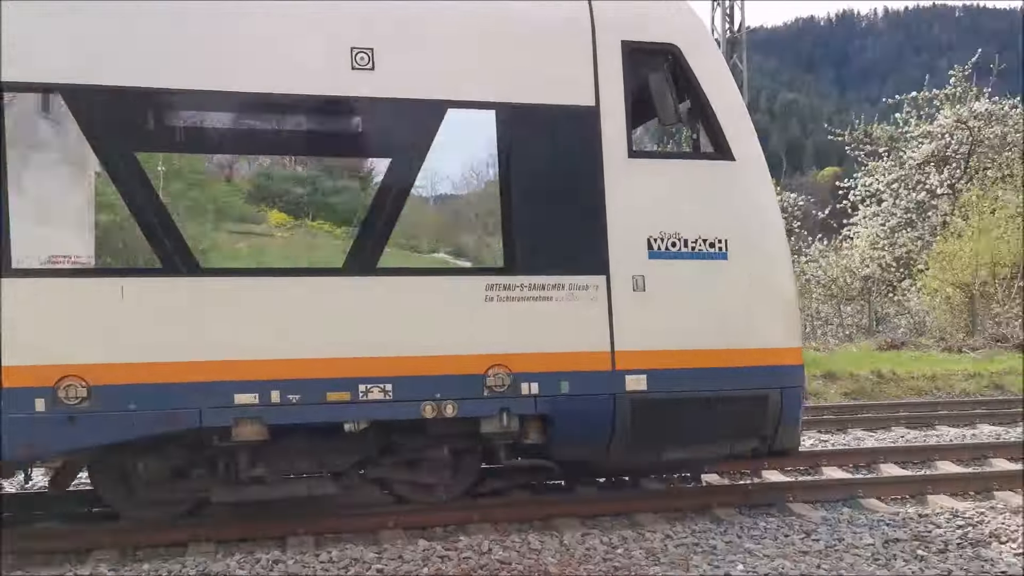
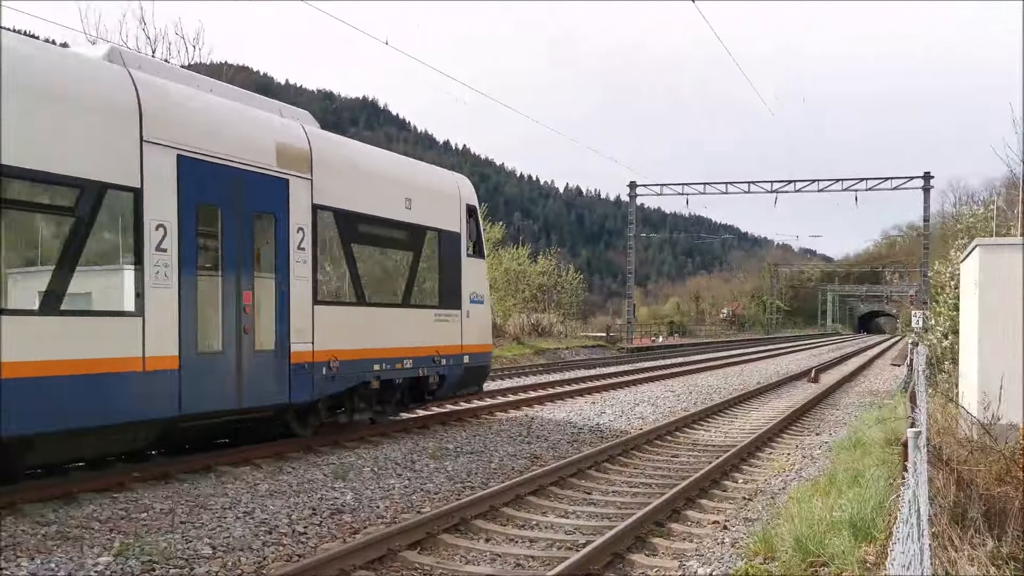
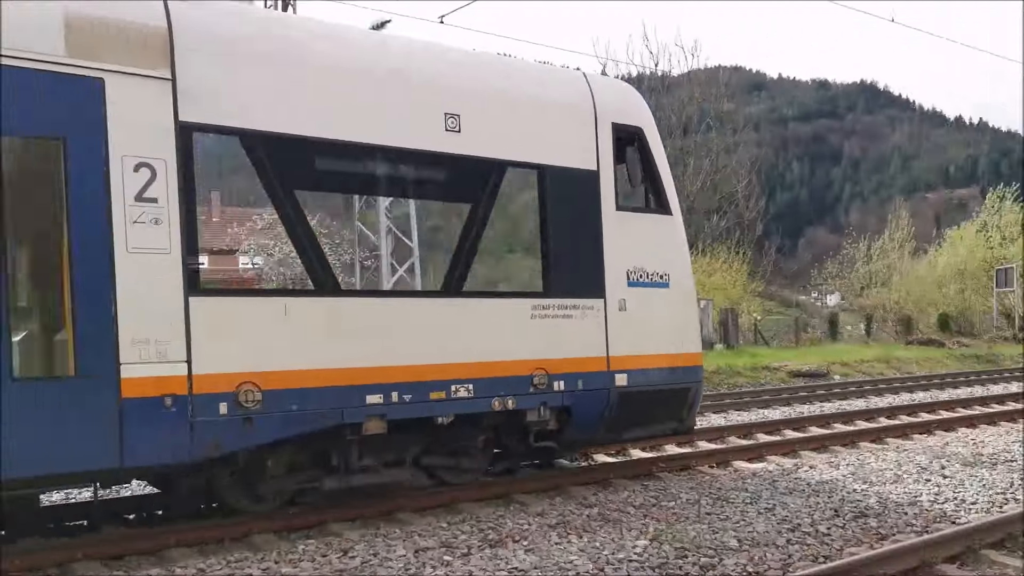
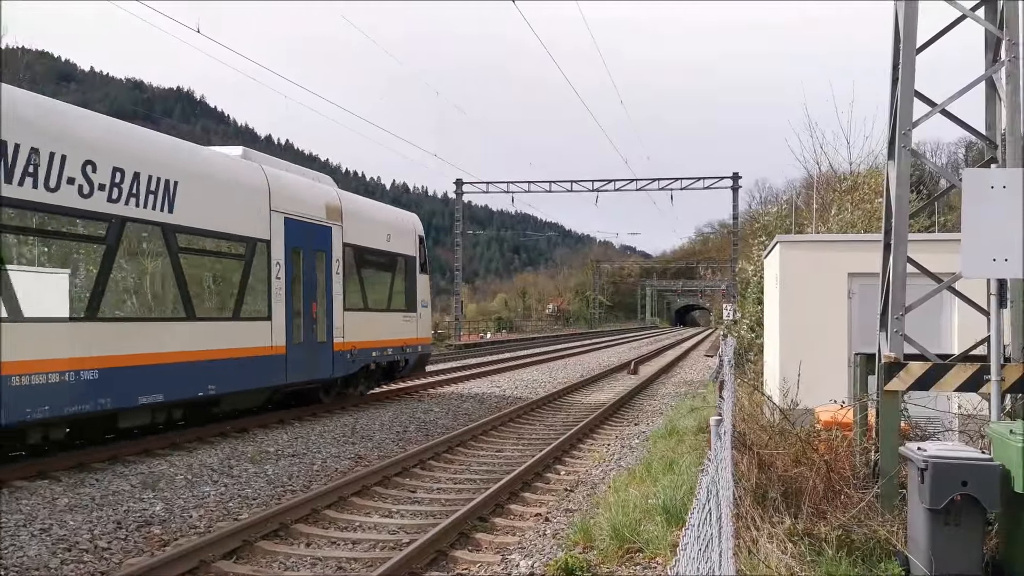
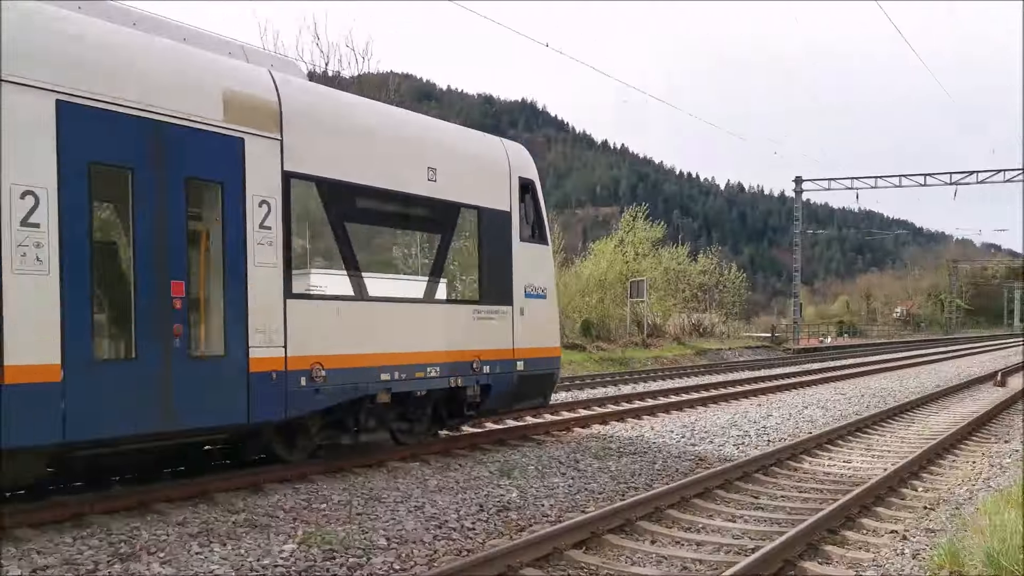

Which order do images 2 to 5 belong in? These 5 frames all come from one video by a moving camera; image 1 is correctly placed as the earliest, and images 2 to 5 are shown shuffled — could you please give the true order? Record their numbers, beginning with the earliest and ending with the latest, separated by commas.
3, 5, 2, 4
